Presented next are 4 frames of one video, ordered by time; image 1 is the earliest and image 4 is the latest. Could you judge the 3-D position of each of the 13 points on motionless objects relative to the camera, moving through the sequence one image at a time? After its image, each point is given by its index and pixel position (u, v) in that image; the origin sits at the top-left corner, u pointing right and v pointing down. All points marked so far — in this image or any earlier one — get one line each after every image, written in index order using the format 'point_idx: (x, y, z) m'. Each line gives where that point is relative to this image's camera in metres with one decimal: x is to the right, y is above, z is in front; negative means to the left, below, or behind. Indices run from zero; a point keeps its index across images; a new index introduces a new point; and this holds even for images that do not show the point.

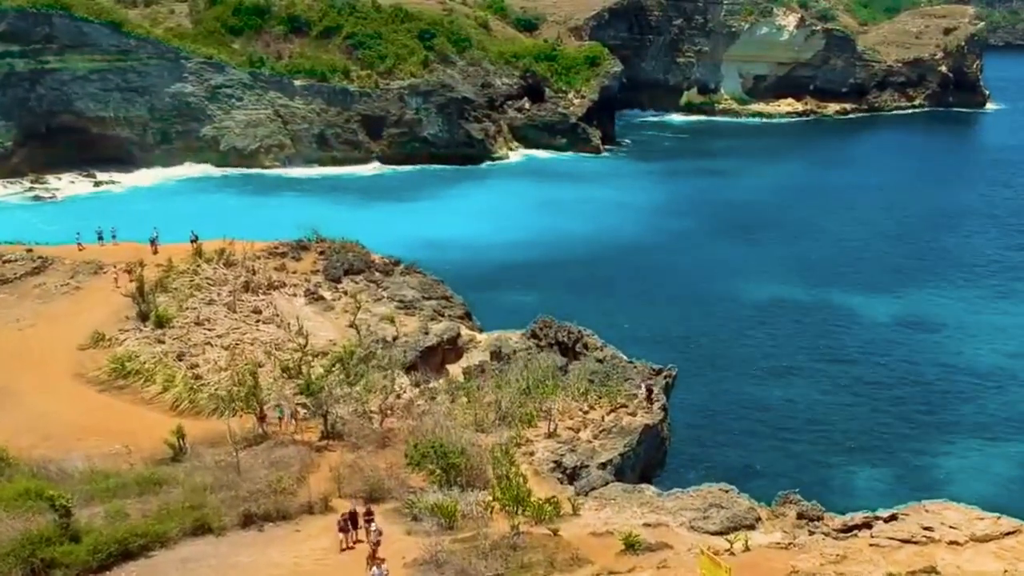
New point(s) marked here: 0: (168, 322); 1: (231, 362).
0: (-6.4, -0.6, +20.0) m
1: (-4.8, -1.3, +18.3) m
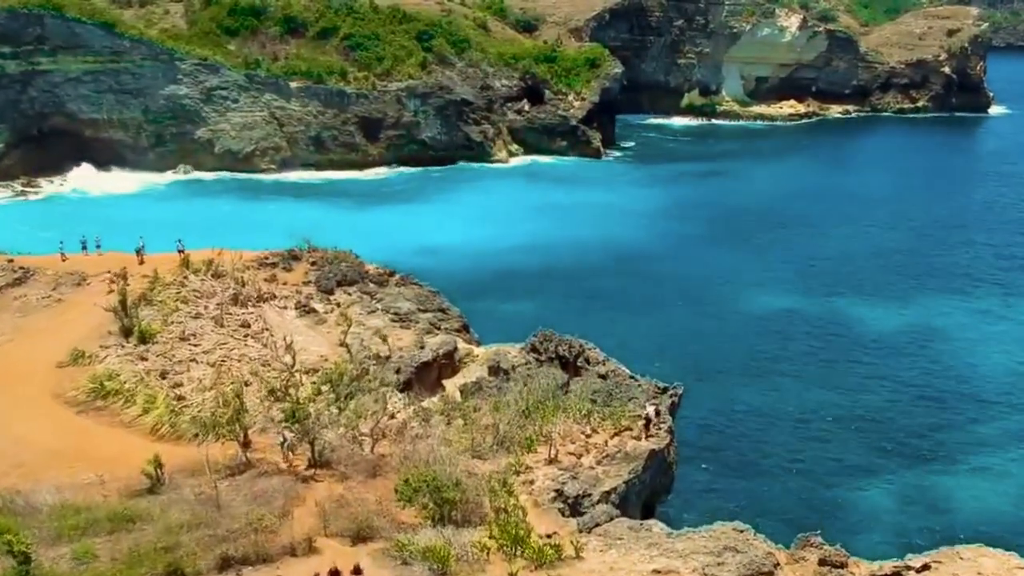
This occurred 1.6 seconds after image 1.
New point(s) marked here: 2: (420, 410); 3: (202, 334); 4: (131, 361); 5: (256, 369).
0: (-6.4, -0.9, +19.2) m
1: (-4.8, -1.5, +17.4) m
2: (-1.4, -1.9, +16.9) m
3: (-5.6, -0.8, +19.6) m
4: (-6.4, -1.2, +18.3) m
5: (-4.3, -1.4, +18.3) m
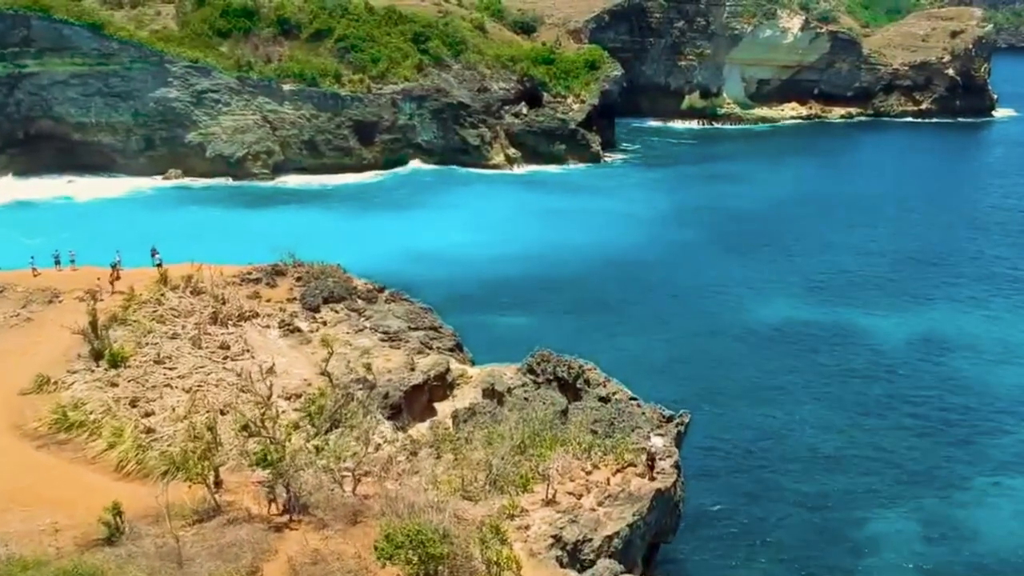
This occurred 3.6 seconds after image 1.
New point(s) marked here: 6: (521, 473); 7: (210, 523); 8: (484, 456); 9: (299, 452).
0: (-6.5, -1.2, +18.0) m
1: (-4.9, -1.9, +16.2) m
2: (-1.5, -2.3, +15.7) m
3: (-5.7, -1.2, +18.5) m
4: (-6.5, -1.6, +17.1) m
5: (-4.4, -1.7, +17.1) m
6: (+0.1, -2.5, +14.6) m
7: (-3.5, -2.7, +12.5) m
8: (-0.4, -2.4, +15.1) m
9: (-2.8, -2.2, +14.3) m
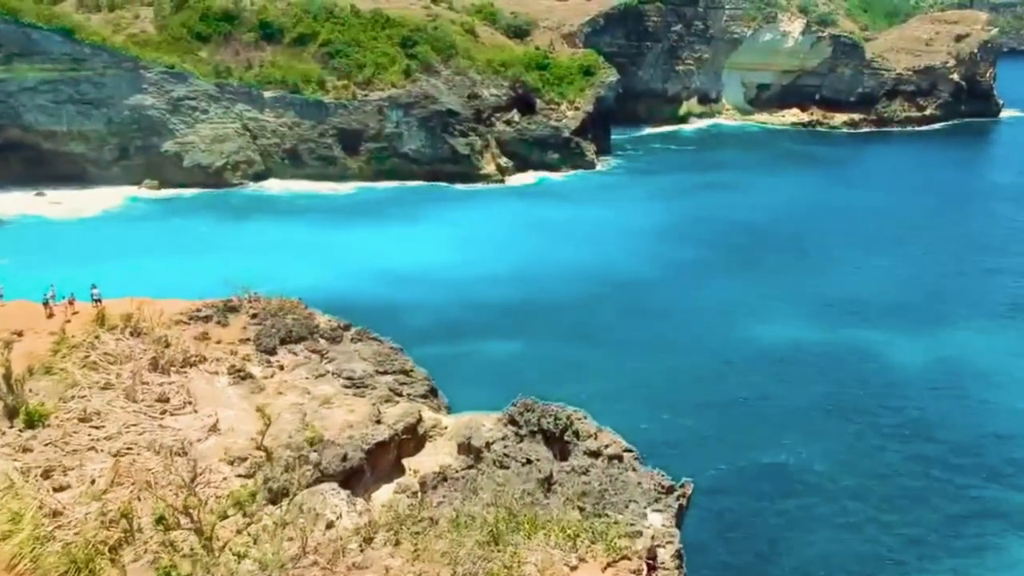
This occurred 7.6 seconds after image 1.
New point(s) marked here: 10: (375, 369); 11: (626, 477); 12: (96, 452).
0: (-6.8, -1.9, +15.6) m
1: (-5.2, -2.6, +13.9) m
2: (-1.9, -3.0, +13.3) m
3: (-6.1, -1.9, +16.1) m
4: (-6.9, -2.3, +14.7) m
5: (-4.8, -2.4, +14.8) m
6: (-0.2, -3.2, +12.2) m
7: (-3.8, -3.4, +10.2) m
8: (-0.7, -3.1, +12.8) m
9: (-3.2, -2.9, +11.9) m
10: (-2.4, -1.5, +19.3) m
11: (+1.6, -2.7, +15.6) m
12: (-5.8, -2.3, +15.0) m
